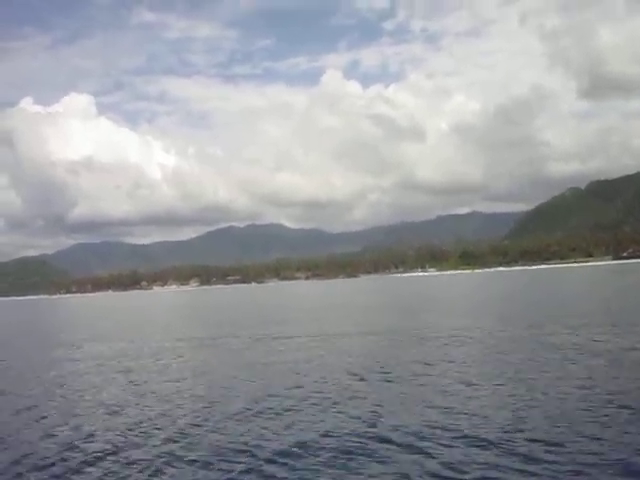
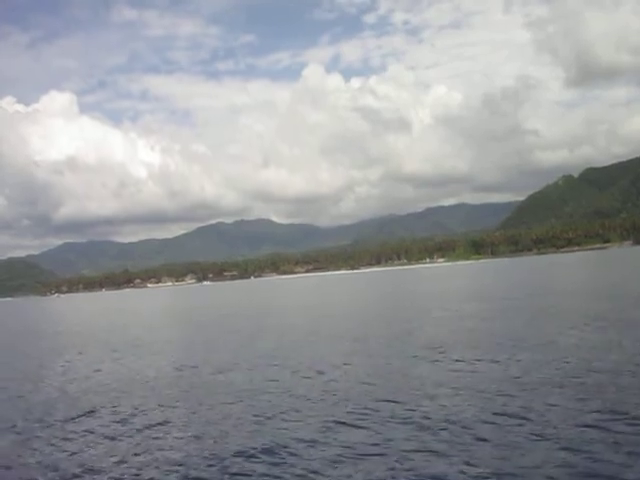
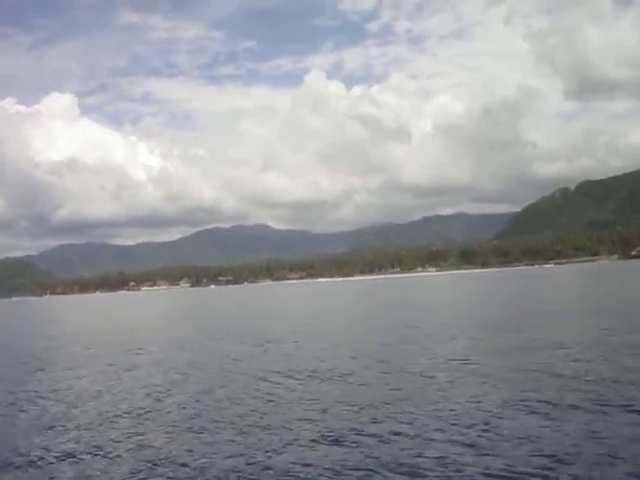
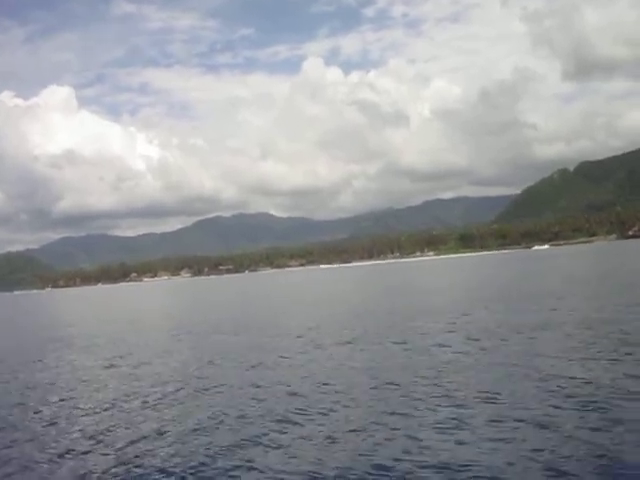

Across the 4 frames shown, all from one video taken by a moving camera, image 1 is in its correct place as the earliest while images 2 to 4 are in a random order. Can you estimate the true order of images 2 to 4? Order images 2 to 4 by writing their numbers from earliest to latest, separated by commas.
4, 3, 2
